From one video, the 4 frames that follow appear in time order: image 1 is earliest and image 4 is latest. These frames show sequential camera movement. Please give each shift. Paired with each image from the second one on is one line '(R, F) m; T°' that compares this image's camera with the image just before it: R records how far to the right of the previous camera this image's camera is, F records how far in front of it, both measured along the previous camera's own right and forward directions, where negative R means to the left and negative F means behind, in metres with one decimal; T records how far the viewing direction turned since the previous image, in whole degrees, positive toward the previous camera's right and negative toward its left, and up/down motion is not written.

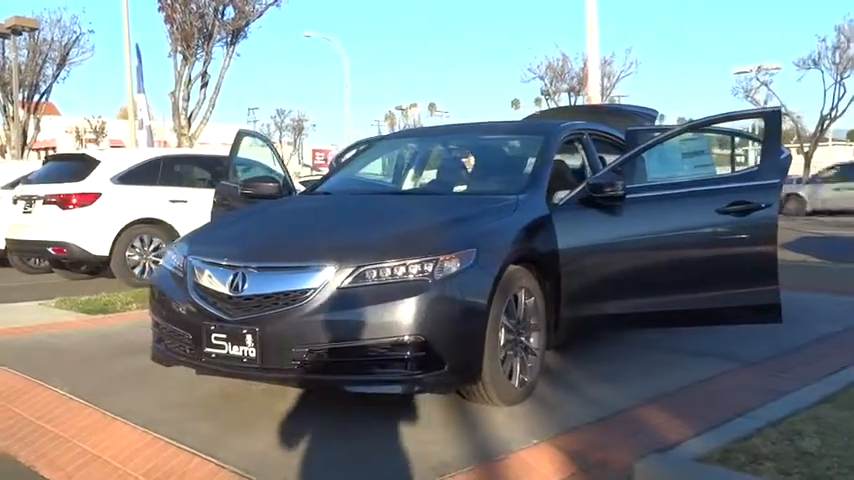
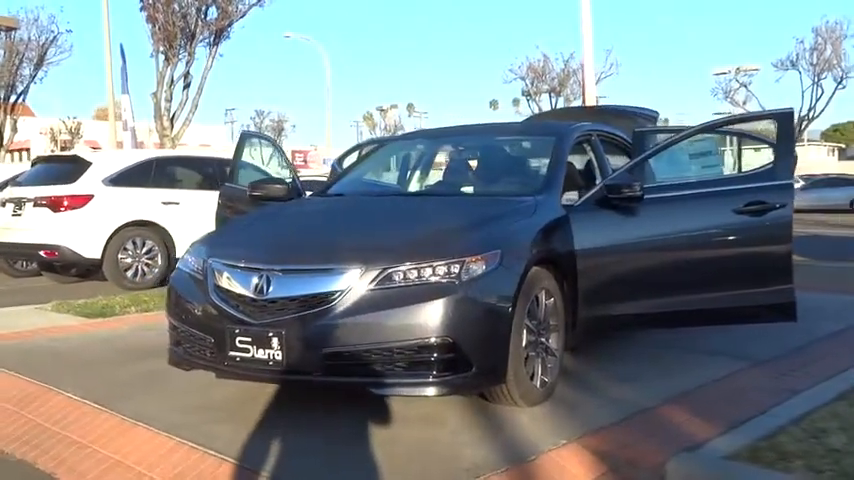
(-0.3, 0.0) m; +2°
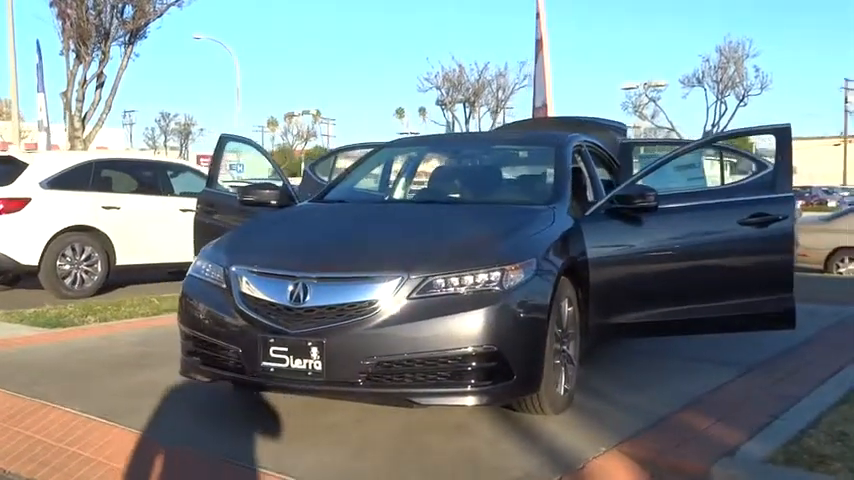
(-0.7, +0.1) m; +7°
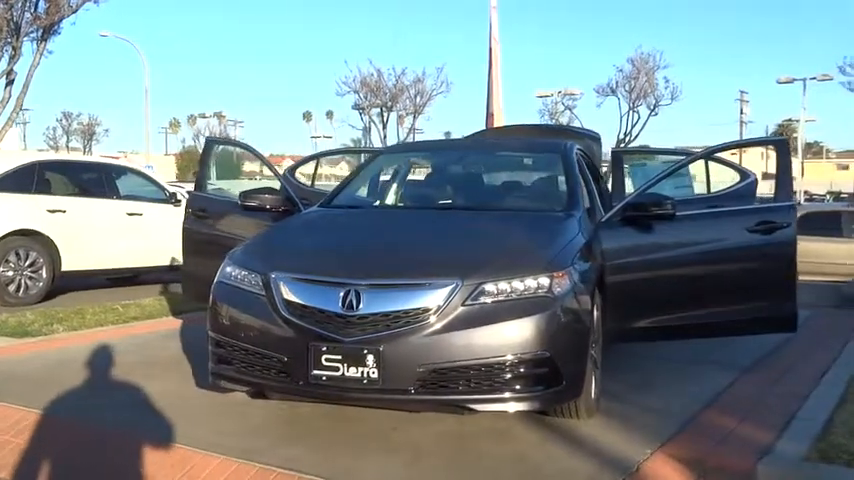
(-0.8, 0.0) m; +7°
